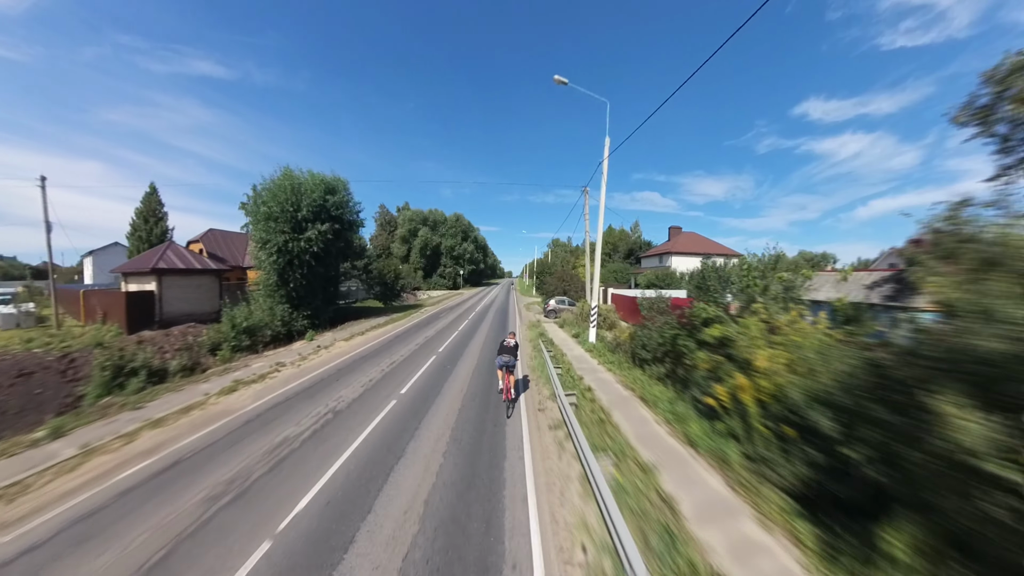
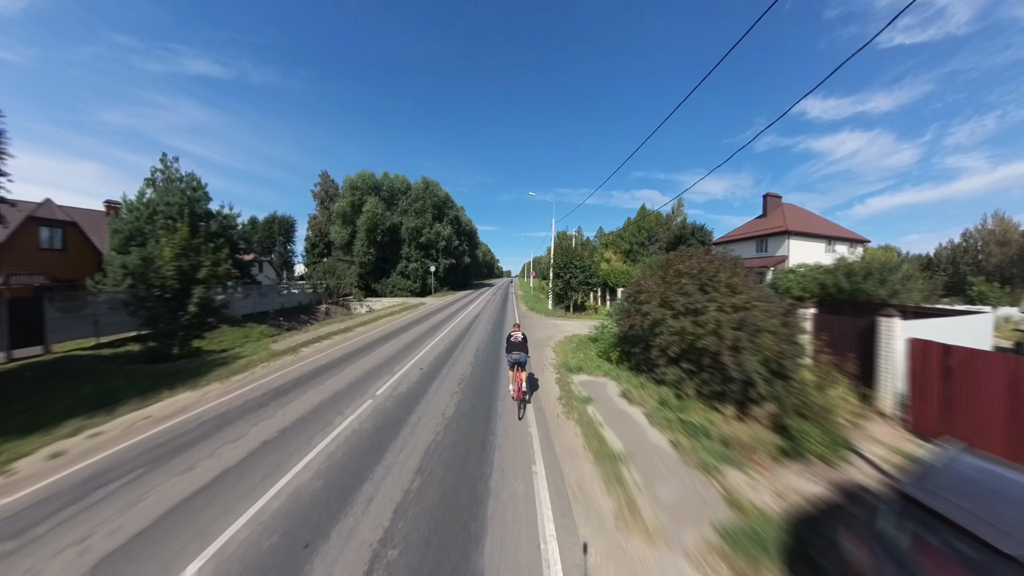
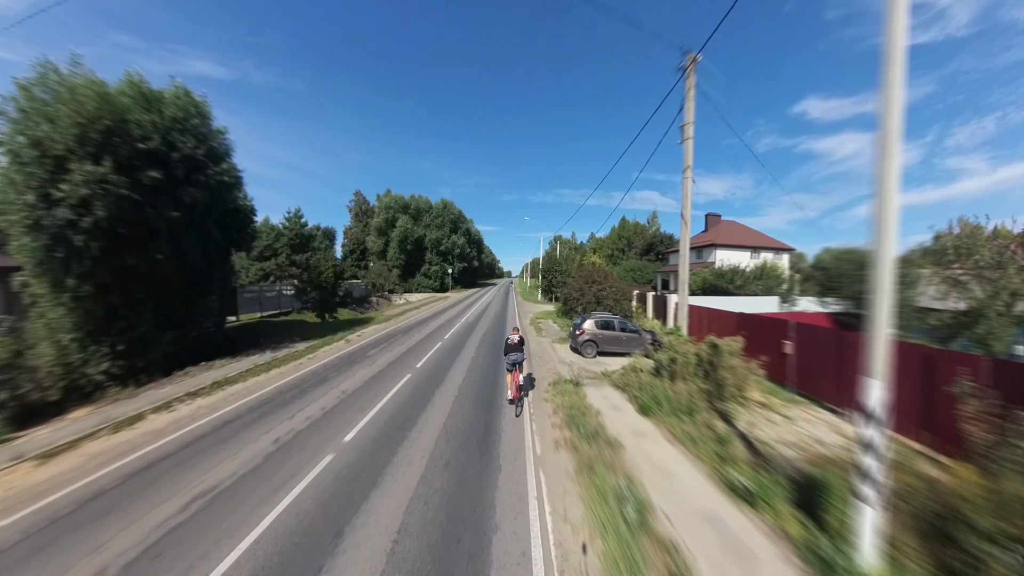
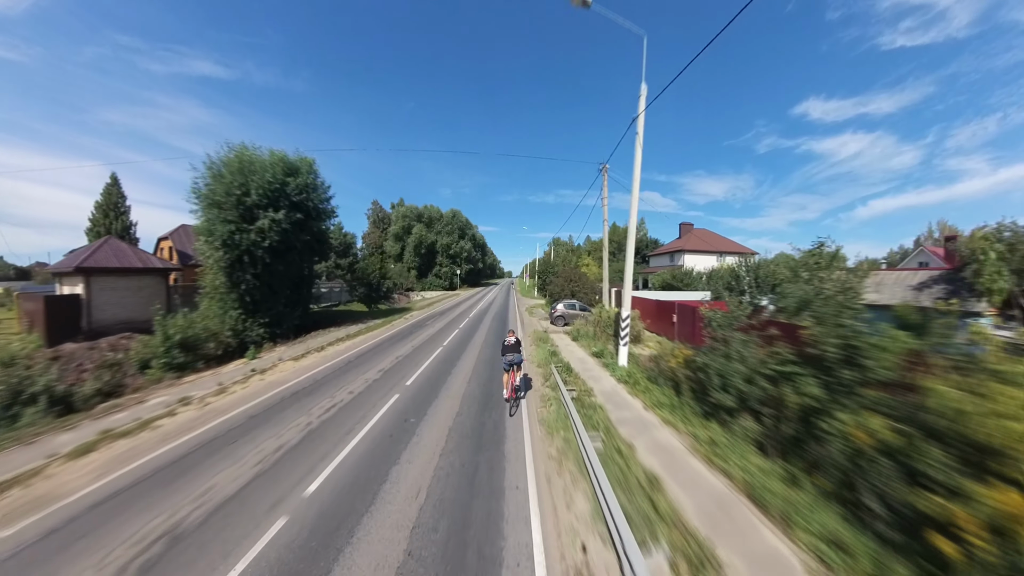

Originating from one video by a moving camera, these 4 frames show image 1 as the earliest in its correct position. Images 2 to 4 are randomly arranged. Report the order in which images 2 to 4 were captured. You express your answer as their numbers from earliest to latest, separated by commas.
4, 3, 2
